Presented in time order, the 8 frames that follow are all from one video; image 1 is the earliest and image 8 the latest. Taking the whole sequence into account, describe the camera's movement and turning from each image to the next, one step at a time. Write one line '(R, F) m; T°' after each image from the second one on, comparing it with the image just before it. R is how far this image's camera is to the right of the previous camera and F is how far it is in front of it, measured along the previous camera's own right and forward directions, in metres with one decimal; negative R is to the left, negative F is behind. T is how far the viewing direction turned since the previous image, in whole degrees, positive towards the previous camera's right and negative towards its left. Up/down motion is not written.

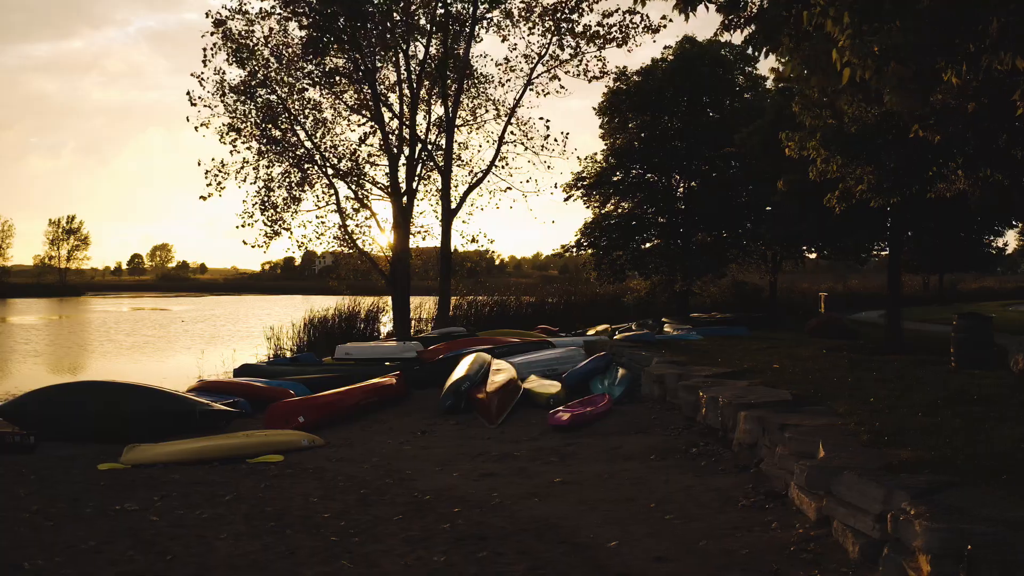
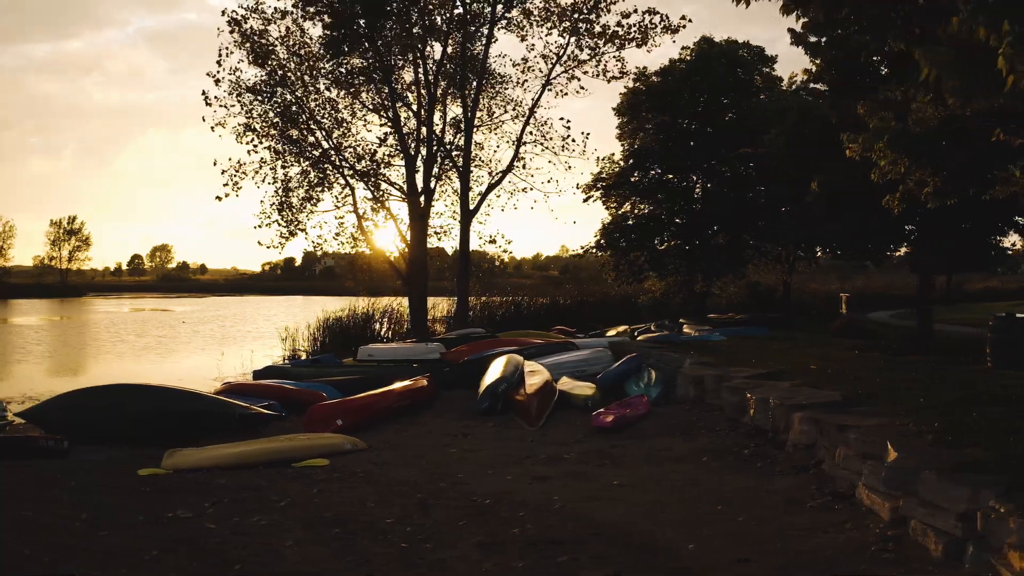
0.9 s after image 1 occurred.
(-0.6, +0.1) m; +1°
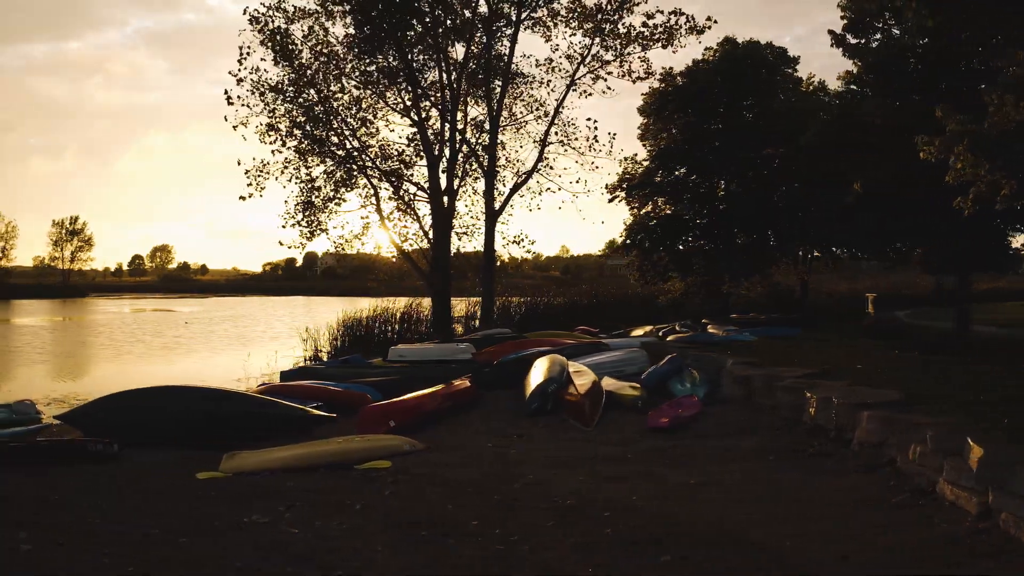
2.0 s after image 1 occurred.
(-0.8, 0.0) m; +1°
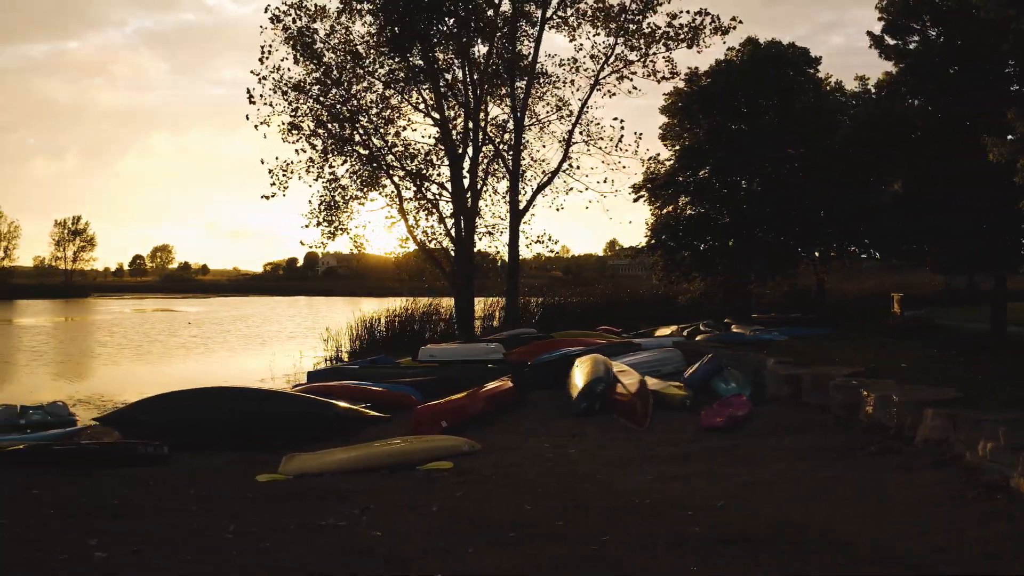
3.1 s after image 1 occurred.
(-0.8, 0.0) m; +1°
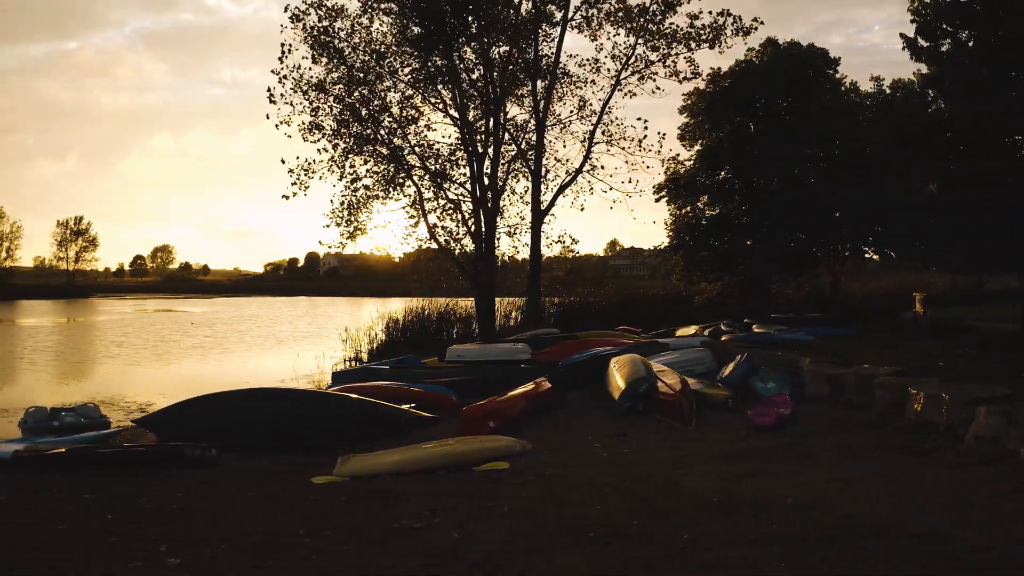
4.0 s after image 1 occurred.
(-0.7, 0.0) m; +1°
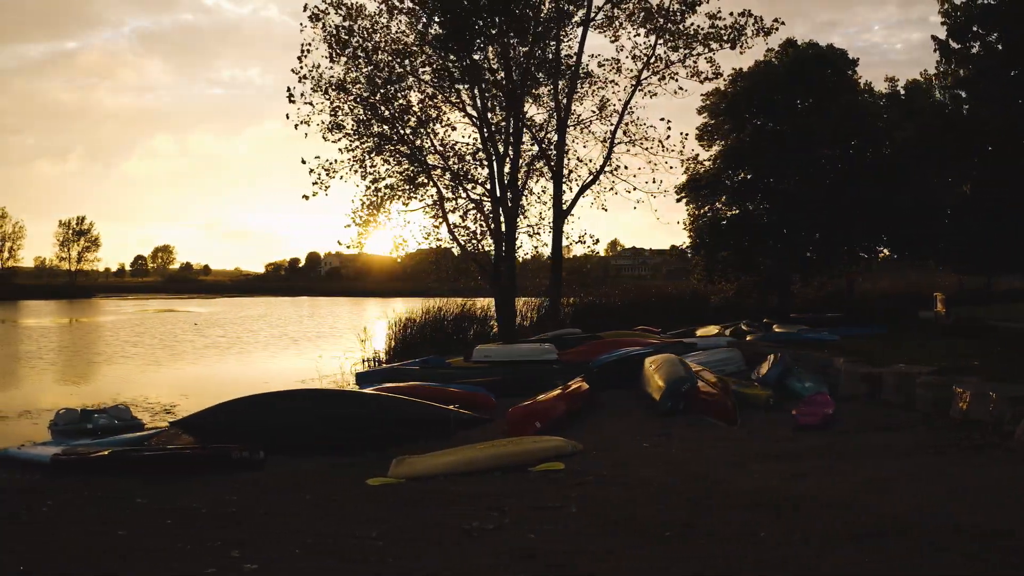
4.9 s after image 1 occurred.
(-0.7, 0.0) m; +1°
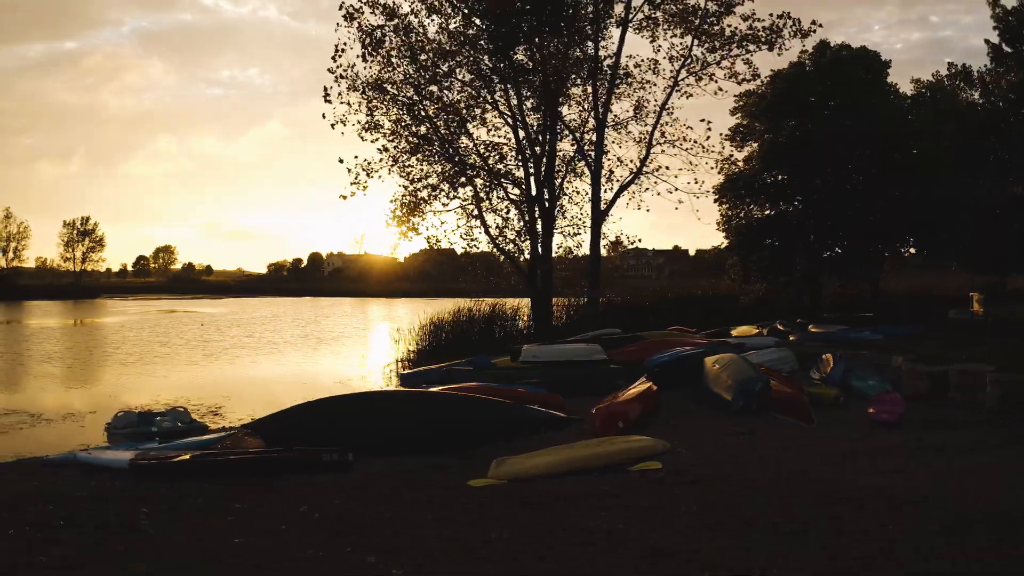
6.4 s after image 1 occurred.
(-1.3, 0.0) m; +1°
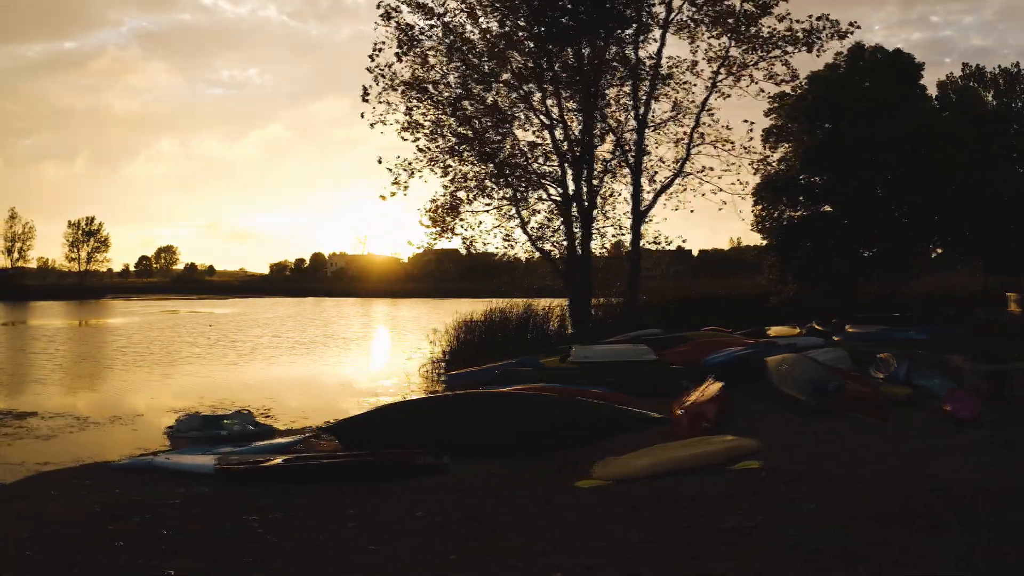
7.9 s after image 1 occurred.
(-1.3, 0.0) m; +1°
